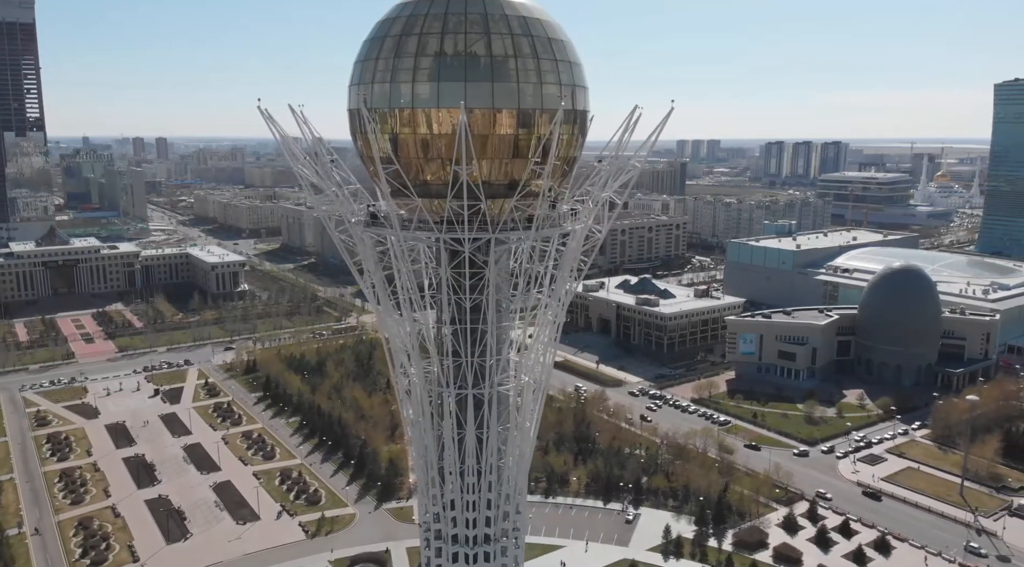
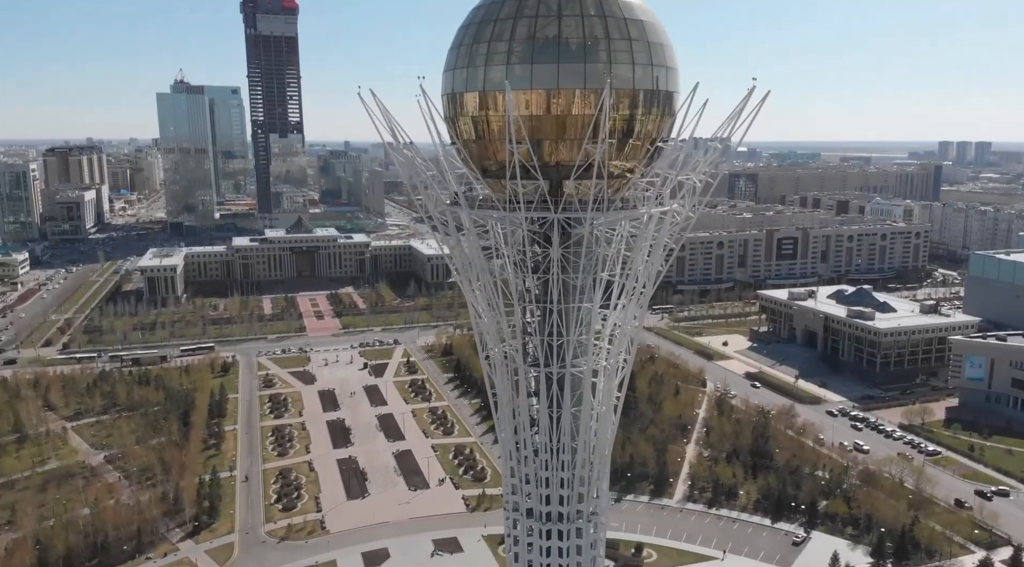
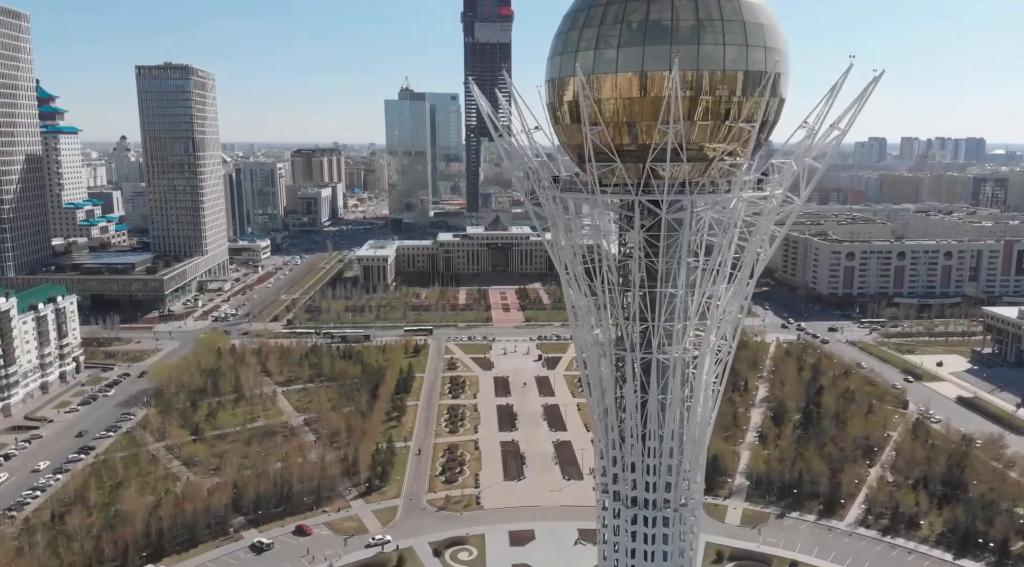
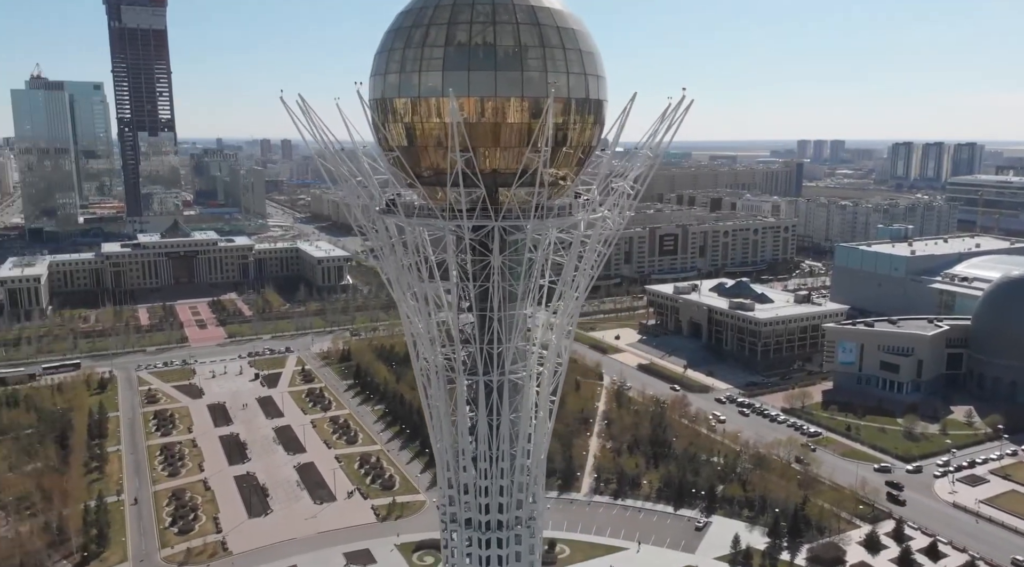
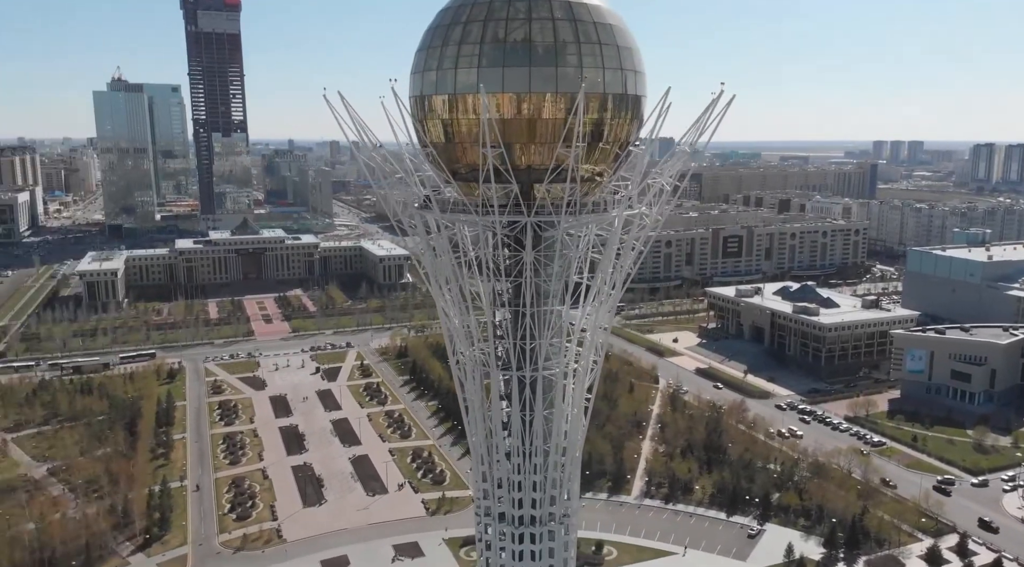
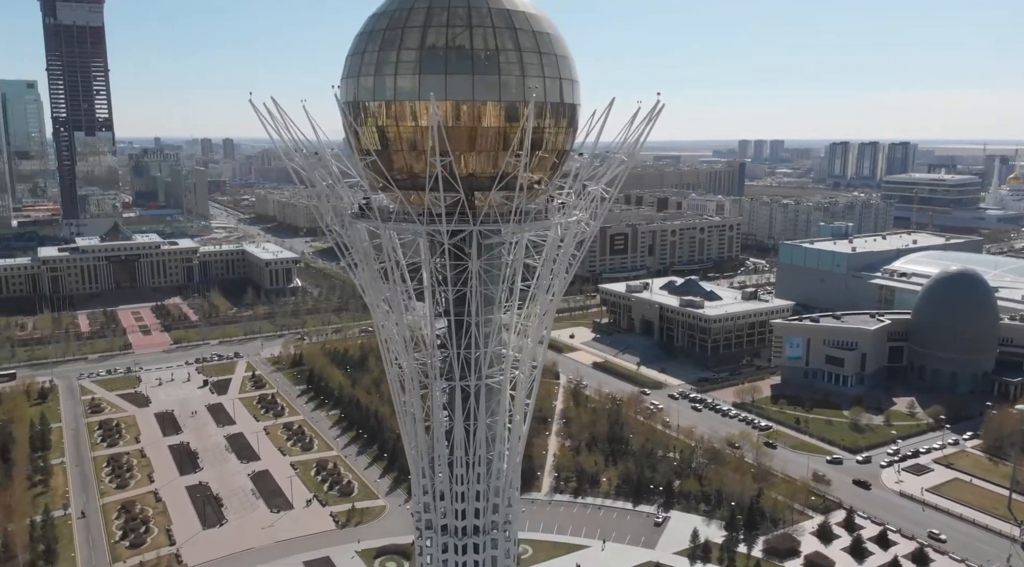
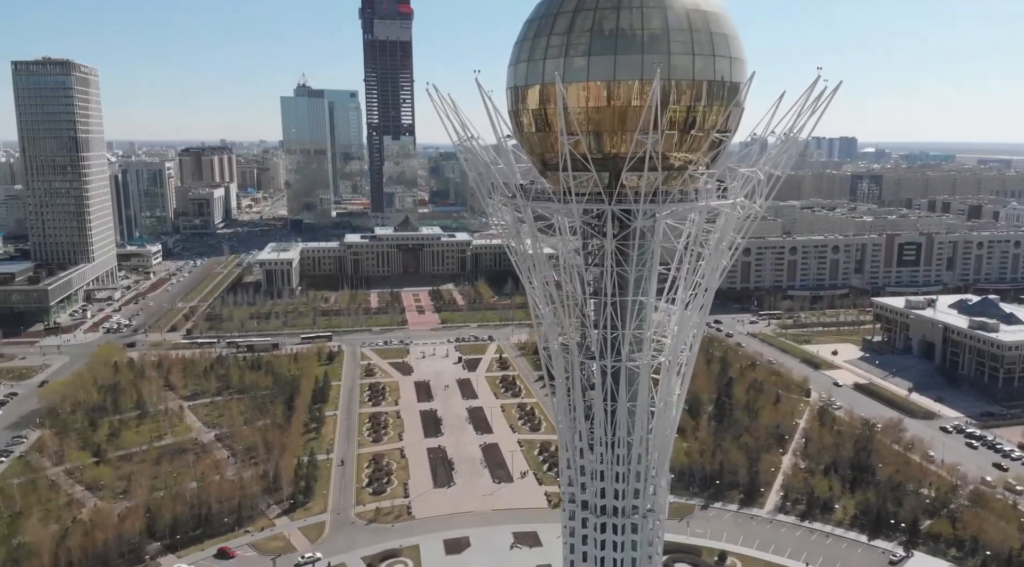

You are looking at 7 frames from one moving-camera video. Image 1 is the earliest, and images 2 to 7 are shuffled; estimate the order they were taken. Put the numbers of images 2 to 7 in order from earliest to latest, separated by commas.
6, 4, 5, 2, 7, 3
